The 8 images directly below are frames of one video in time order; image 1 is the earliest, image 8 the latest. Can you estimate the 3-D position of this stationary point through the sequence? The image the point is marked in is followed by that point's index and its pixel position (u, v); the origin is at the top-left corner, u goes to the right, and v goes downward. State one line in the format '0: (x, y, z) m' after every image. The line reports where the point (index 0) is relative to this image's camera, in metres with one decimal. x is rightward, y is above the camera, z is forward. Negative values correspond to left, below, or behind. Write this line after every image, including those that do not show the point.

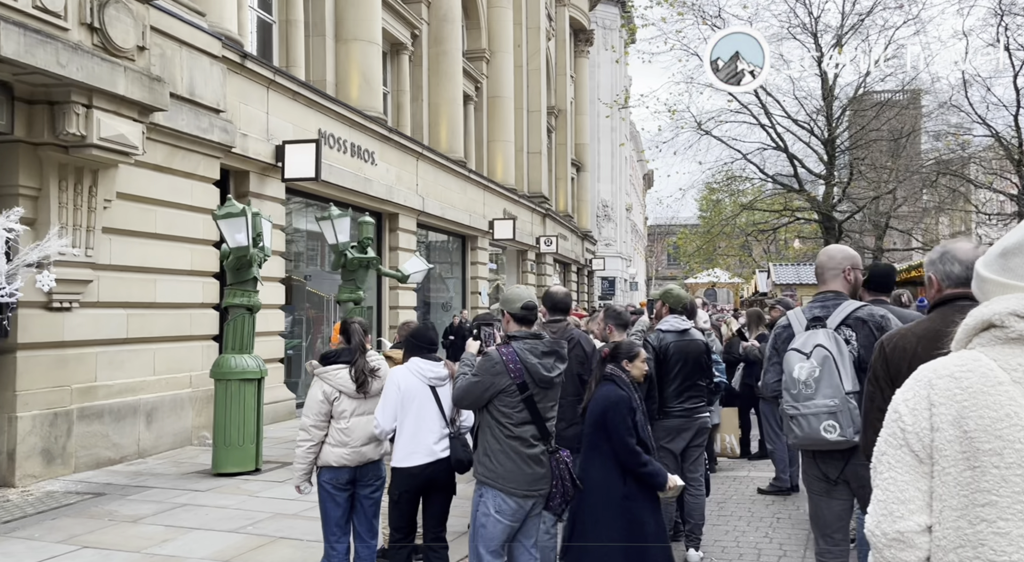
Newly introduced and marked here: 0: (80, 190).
0: (-4.5, +1.0, +9.8) m
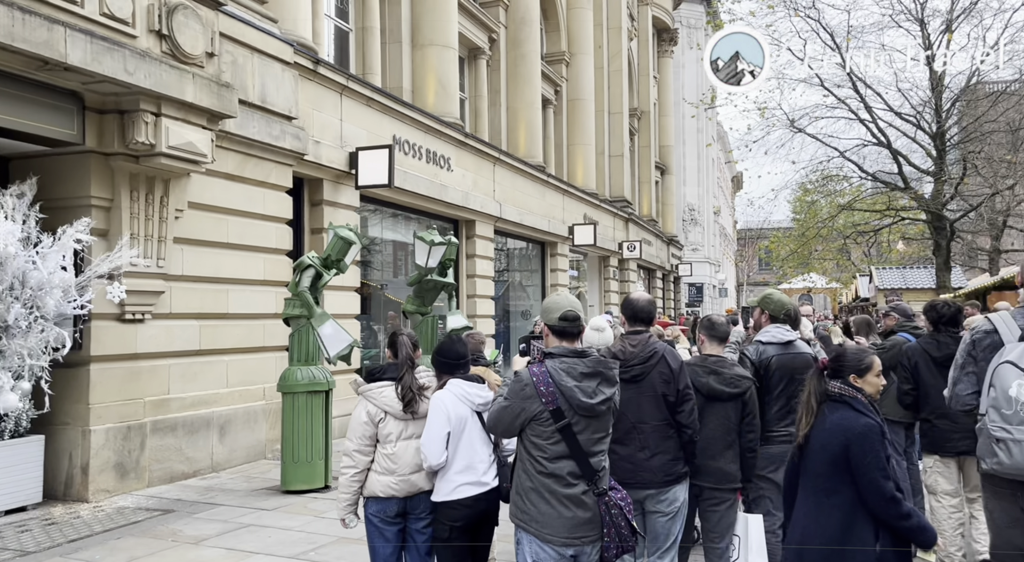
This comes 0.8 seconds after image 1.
0: (-3.7, +0.8, +9.6) m
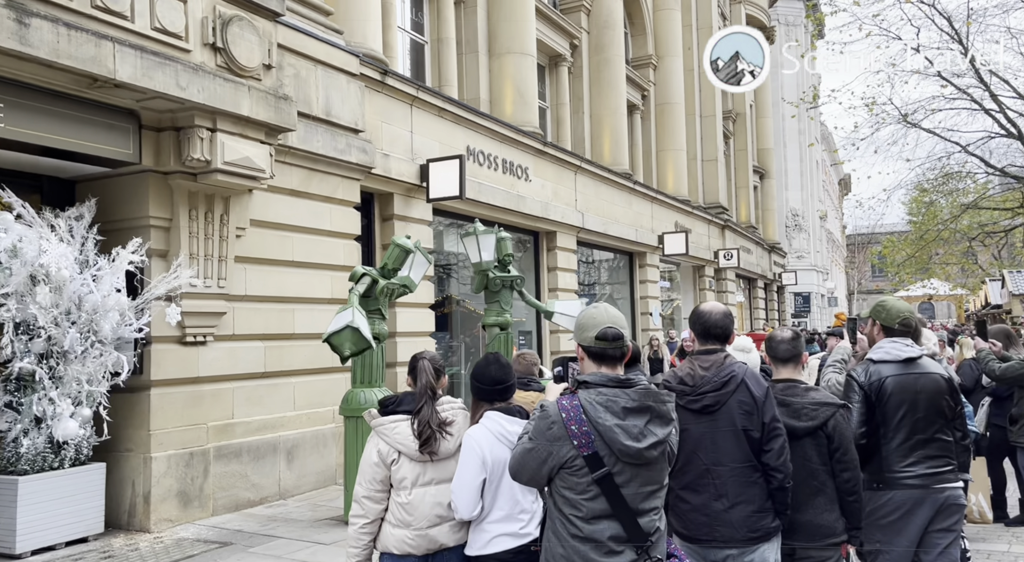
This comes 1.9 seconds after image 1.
0: (-3.0, +0.6, +9.3) m
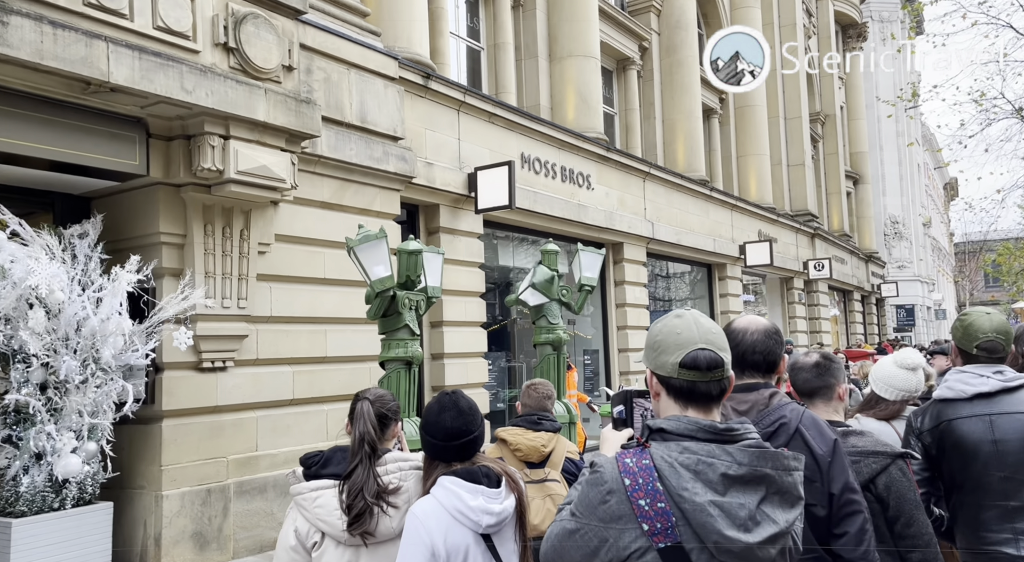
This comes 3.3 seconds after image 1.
0: (-2.6, +0.4, +8.6) m
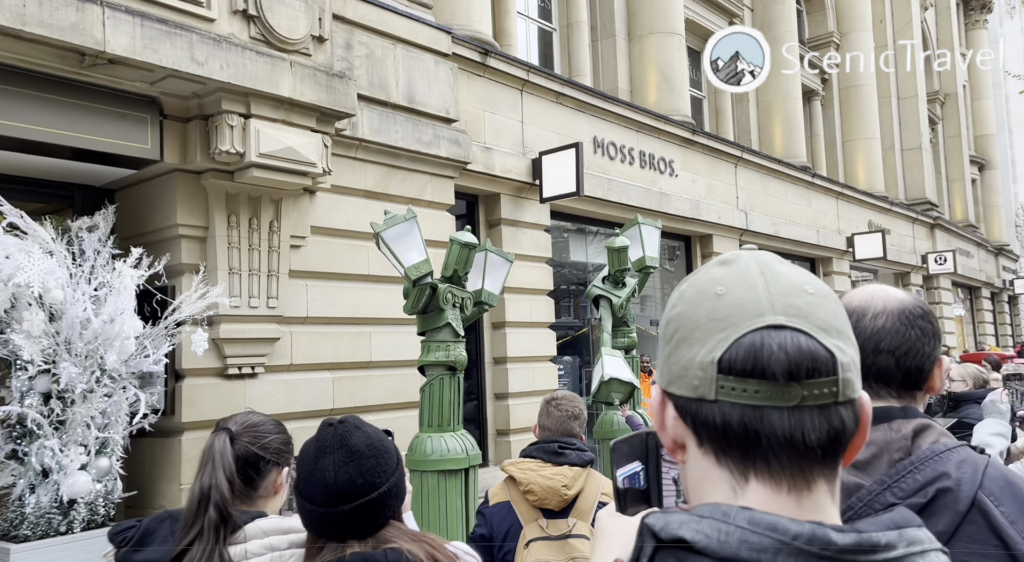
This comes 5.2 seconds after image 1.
0: (-2.1, +0.5, +7.7) m
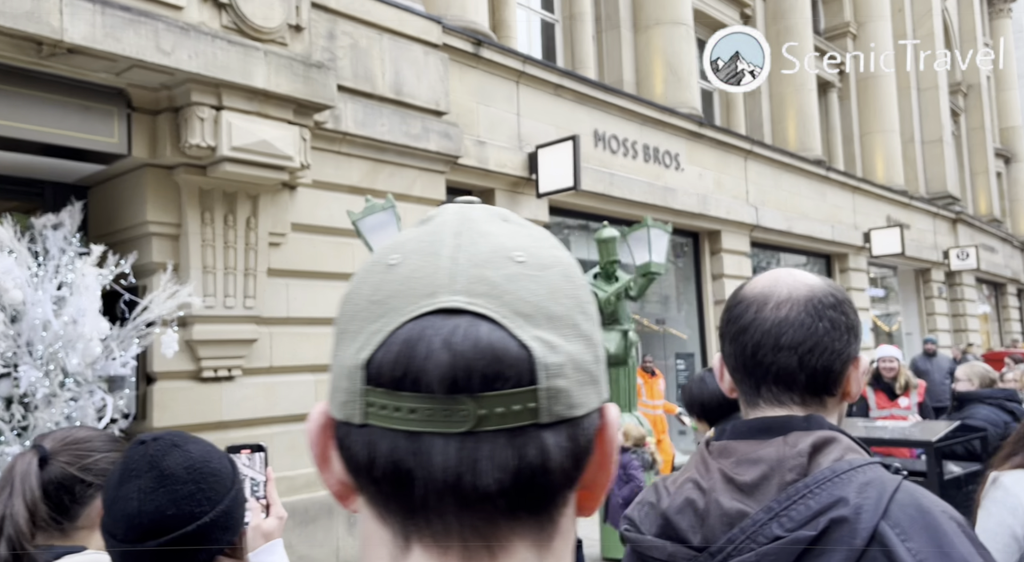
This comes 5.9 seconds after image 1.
0: (-2.2, +0.5, +7.4) m
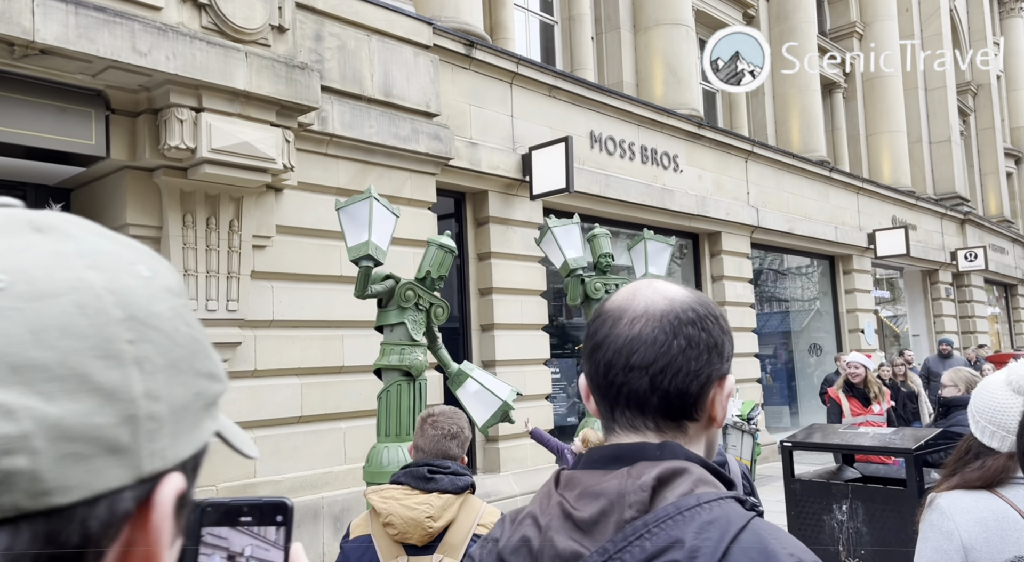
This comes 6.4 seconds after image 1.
0: (-2.3, +0.4, +7.4) m
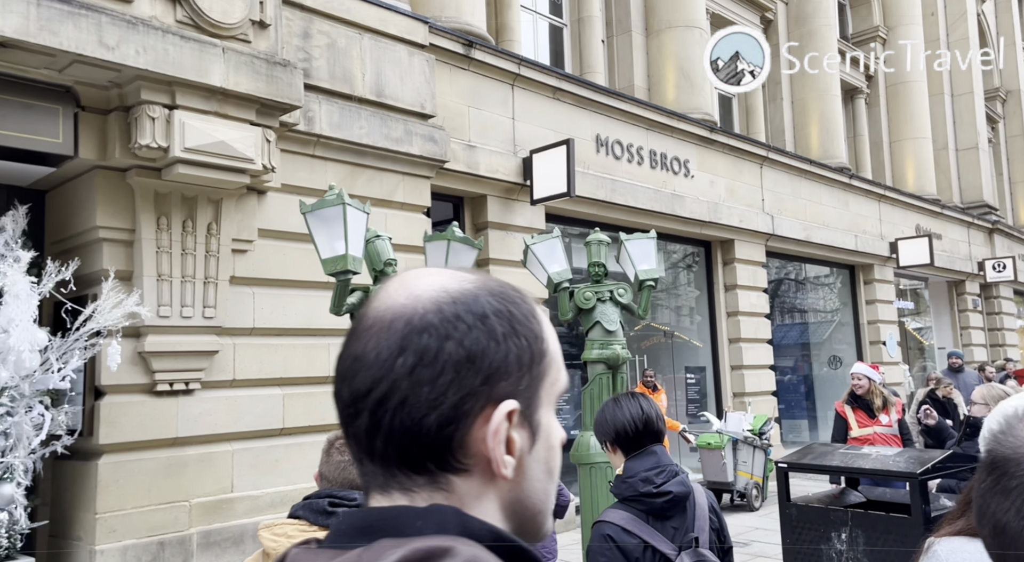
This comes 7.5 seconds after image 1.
0: (-2.4, +0.4, +7.1) m
